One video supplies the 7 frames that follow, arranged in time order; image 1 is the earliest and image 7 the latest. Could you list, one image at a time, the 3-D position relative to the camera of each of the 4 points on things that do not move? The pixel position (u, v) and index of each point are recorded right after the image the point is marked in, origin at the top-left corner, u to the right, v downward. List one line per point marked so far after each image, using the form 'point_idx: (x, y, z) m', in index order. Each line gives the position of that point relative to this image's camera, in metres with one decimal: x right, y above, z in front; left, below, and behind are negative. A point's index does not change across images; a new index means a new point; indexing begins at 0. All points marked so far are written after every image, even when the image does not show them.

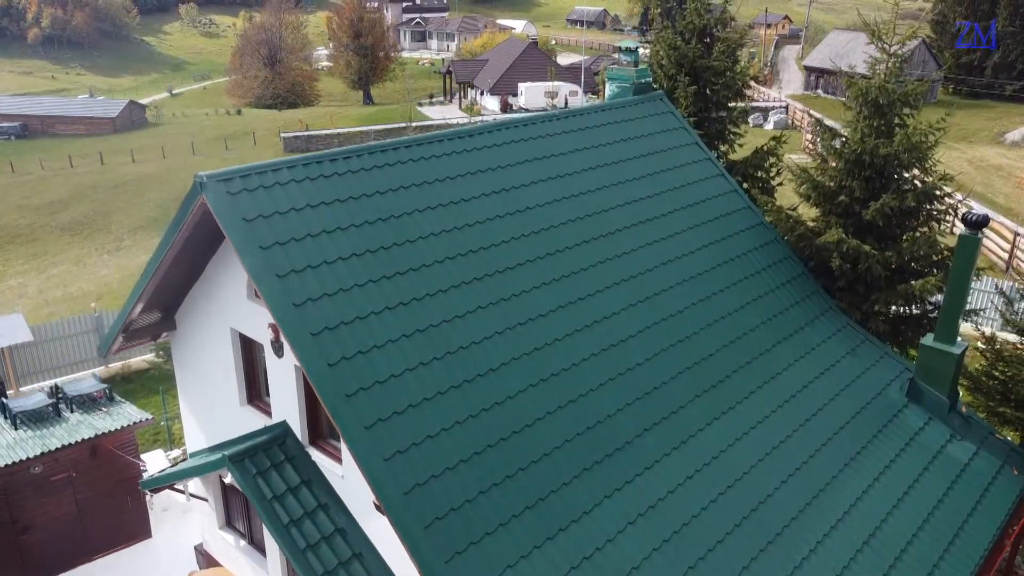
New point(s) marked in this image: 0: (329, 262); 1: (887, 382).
0: (-1.7, +0.2, +7.5) m
1: (+5.0, -1.3, +10.7) m
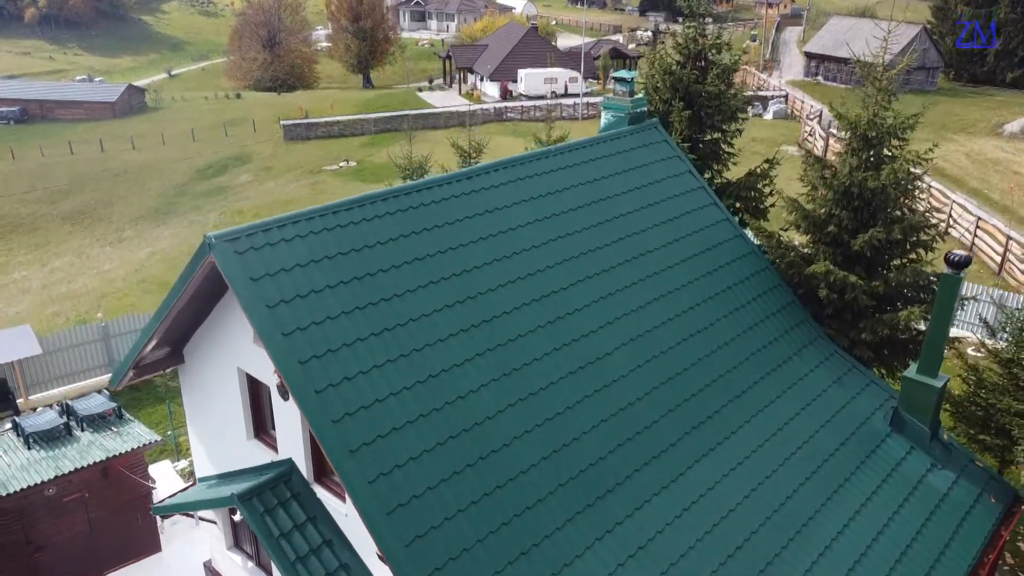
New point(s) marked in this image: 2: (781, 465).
0: (-1.8, -0.3, +7.8) m
1: (+5.0, -1.7, +11.1) m
2: (+3.3, -2.2, +9.8) m
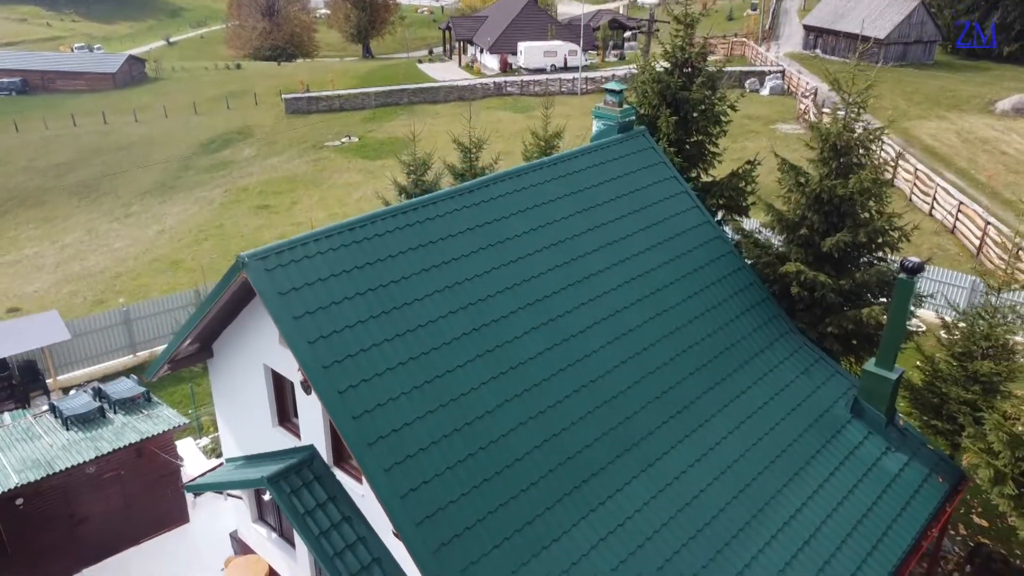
0: (-1.8, -0.4, +8.9) m
1: (+4.9, -1.7, +12.2) m
2: (+3.2, -2.2, +10.9) m
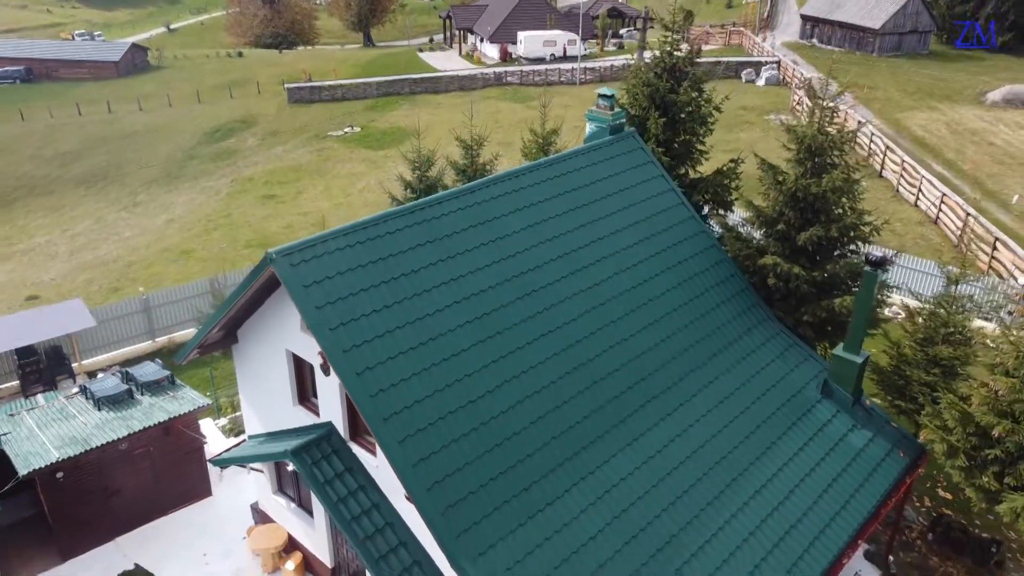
0: (-1.8, -0.3, +10.0) m
1: (+4.9, -1.5, +13.3) m
2: (+3.2, -2.1, +12.0) m
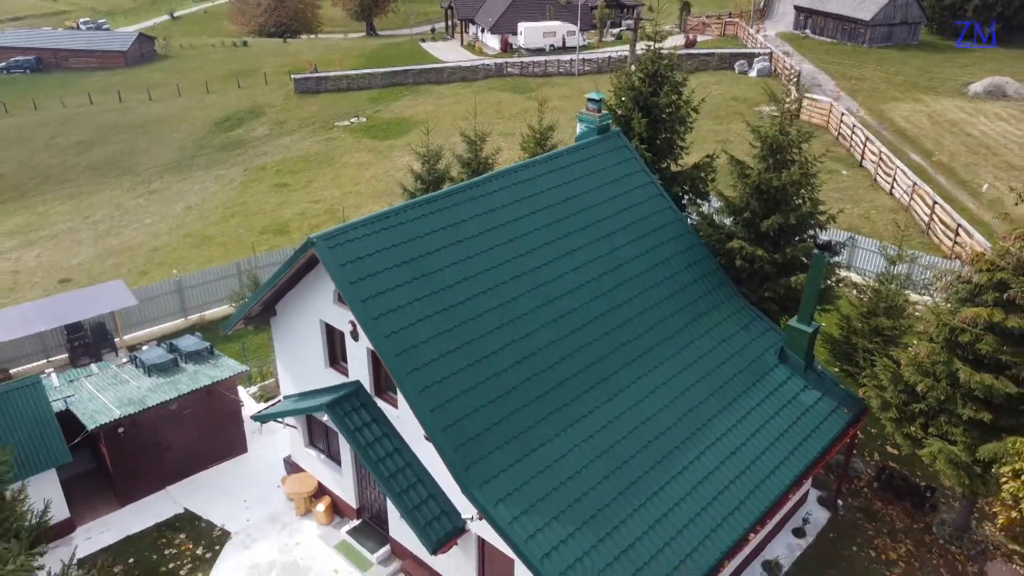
0: (-1.8, 0.0, +12.0) m
1: (+4.9, -1.2, +15.4) m
2: (+3.2, -1.7, +14.1) m
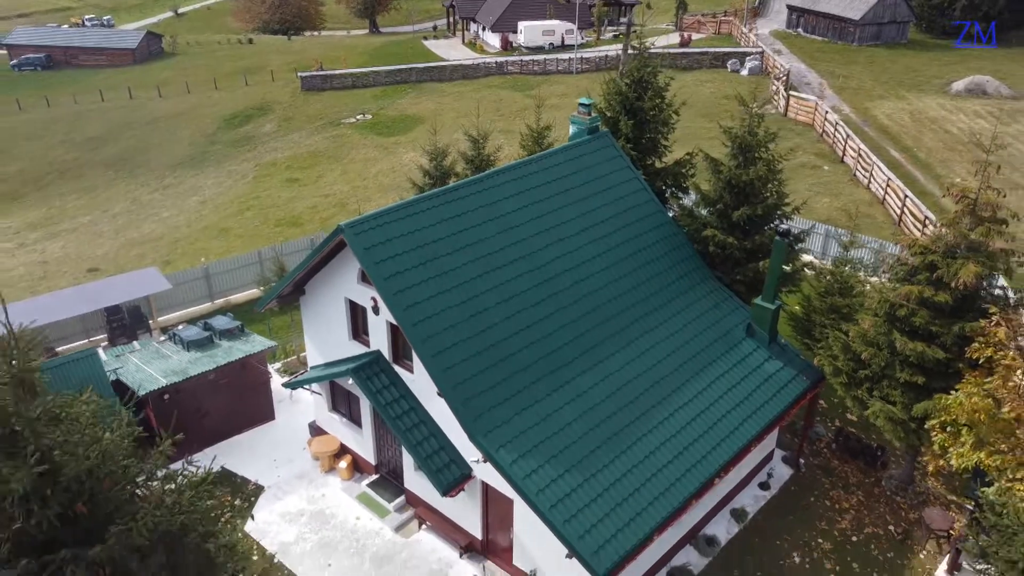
0: (-1.8, +0.3, +14.1) m
1: (+4.9, -0.8, +17.4) m
2: (+3.2, -1.4, +16.1) m
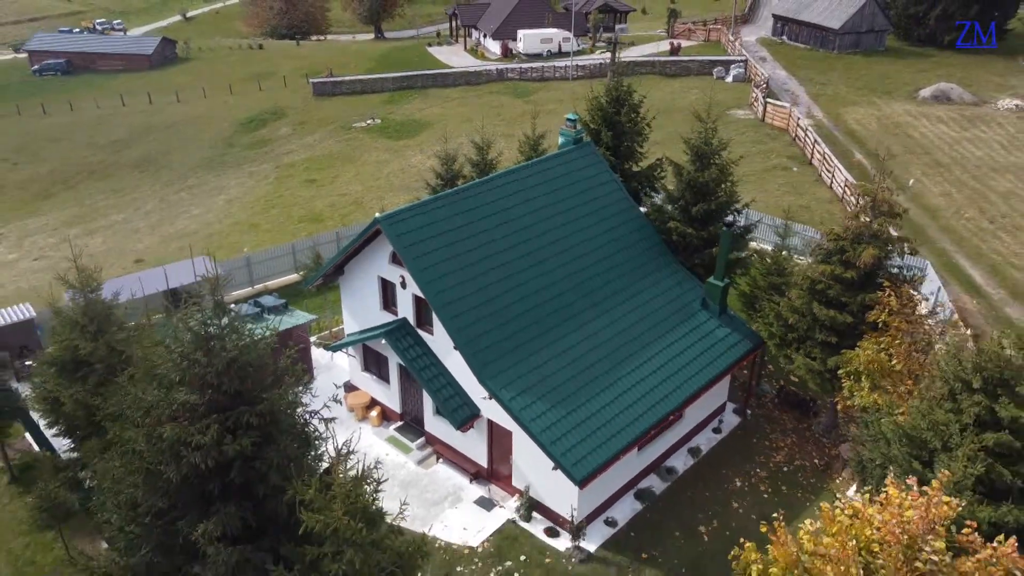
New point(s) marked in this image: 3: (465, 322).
0: (-1.9, +0.8, +18.0) m
1: (+4.9, -0.3, +21.4) m
2: (+3.2, -0.9, +20.1) m
3: (-1.0, -0.7, +17.5) m
